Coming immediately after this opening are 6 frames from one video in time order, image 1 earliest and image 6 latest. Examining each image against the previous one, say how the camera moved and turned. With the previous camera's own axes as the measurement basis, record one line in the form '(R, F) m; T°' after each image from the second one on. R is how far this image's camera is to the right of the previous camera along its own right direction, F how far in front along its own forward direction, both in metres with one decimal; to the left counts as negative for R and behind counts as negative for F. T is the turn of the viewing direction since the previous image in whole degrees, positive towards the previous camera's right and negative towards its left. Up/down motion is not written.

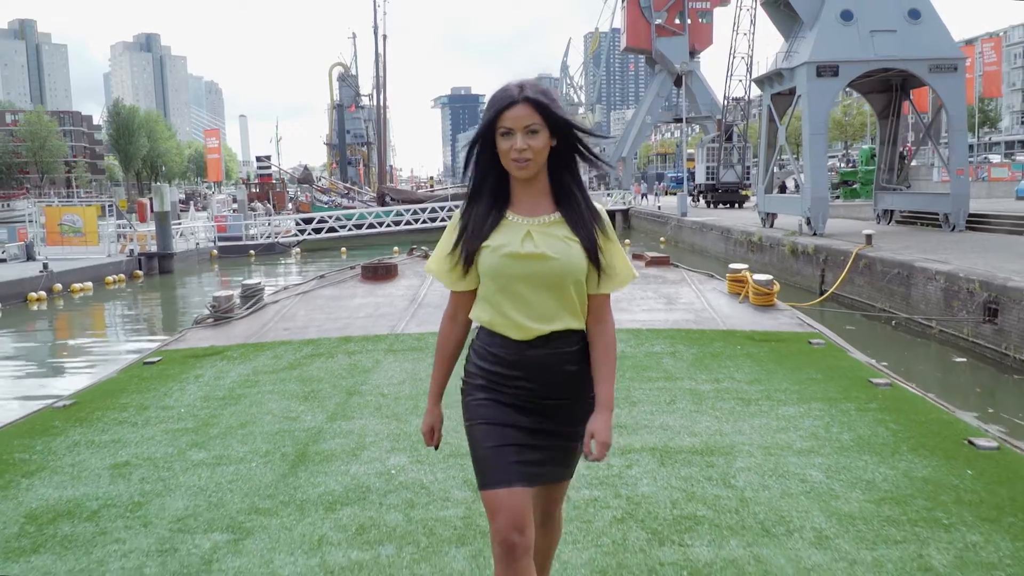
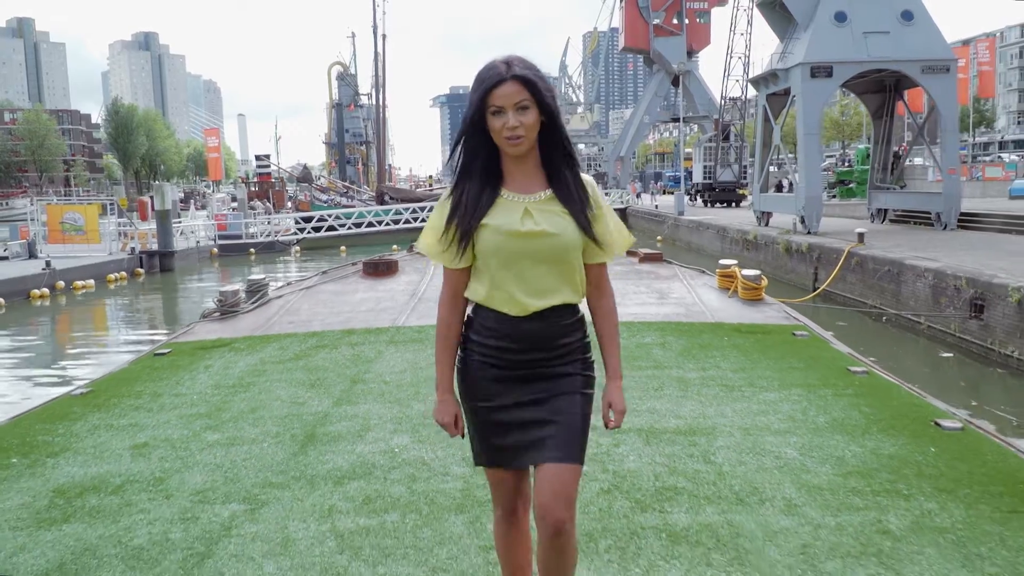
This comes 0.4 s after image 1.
(0.0, -0.3) m; 0°
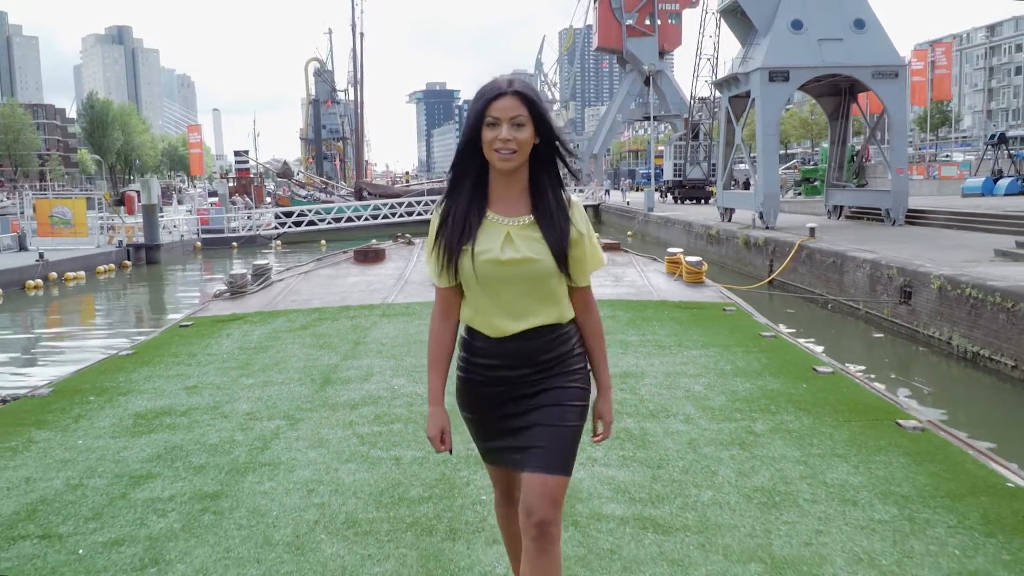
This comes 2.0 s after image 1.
(0.0, -1.3) m; +1°
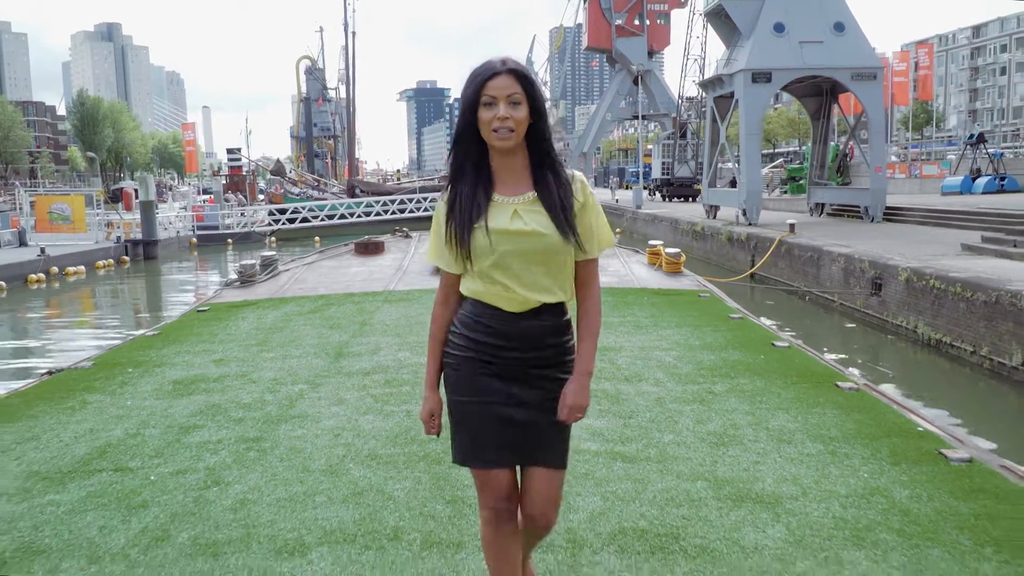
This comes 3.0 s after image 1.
(0.0, -0.8) m; 0°
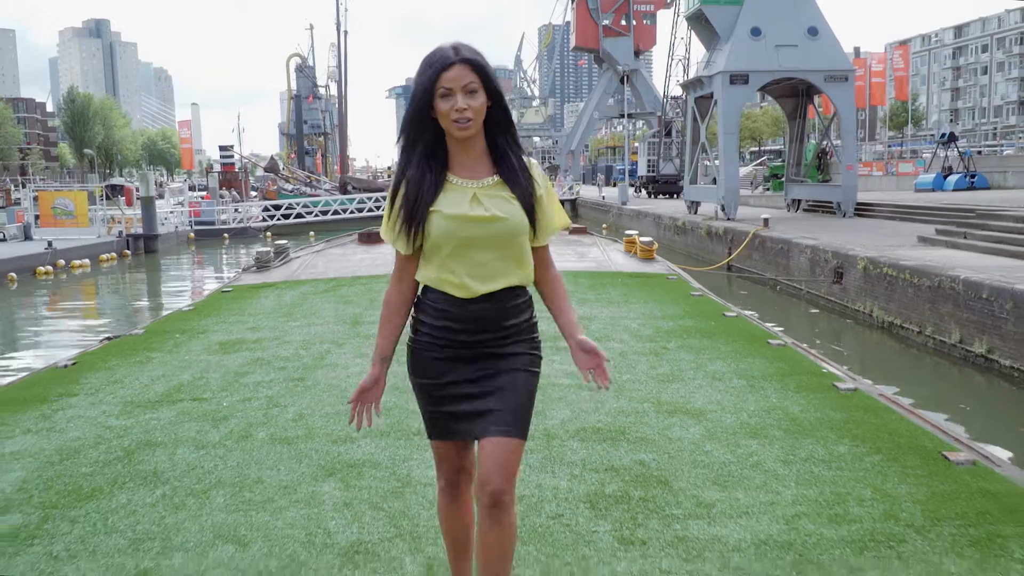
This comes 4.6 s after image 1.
(0.0, -1.2) m; +1°
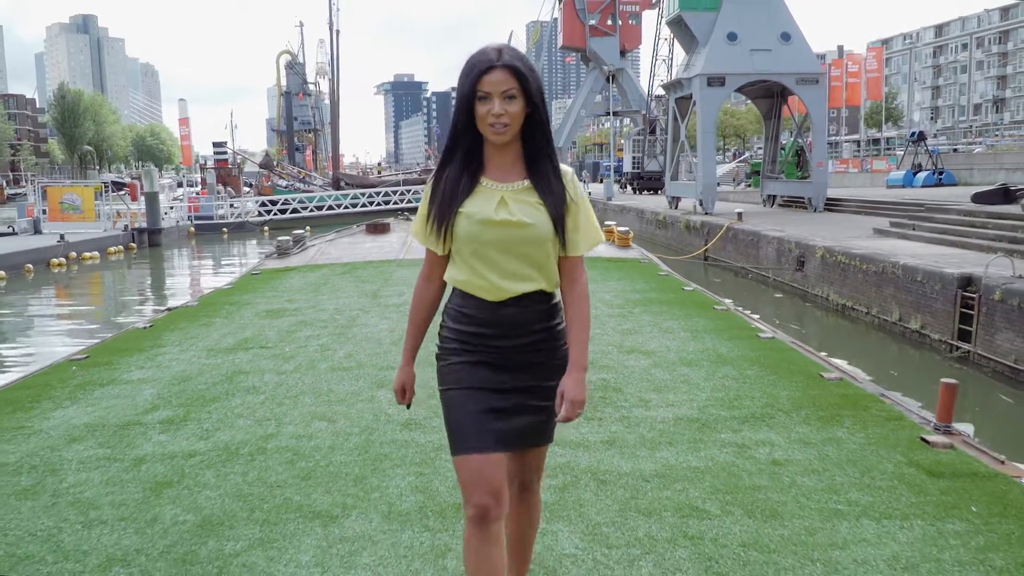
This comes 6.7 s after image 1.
(-0.1, -1.6) m; +1°
